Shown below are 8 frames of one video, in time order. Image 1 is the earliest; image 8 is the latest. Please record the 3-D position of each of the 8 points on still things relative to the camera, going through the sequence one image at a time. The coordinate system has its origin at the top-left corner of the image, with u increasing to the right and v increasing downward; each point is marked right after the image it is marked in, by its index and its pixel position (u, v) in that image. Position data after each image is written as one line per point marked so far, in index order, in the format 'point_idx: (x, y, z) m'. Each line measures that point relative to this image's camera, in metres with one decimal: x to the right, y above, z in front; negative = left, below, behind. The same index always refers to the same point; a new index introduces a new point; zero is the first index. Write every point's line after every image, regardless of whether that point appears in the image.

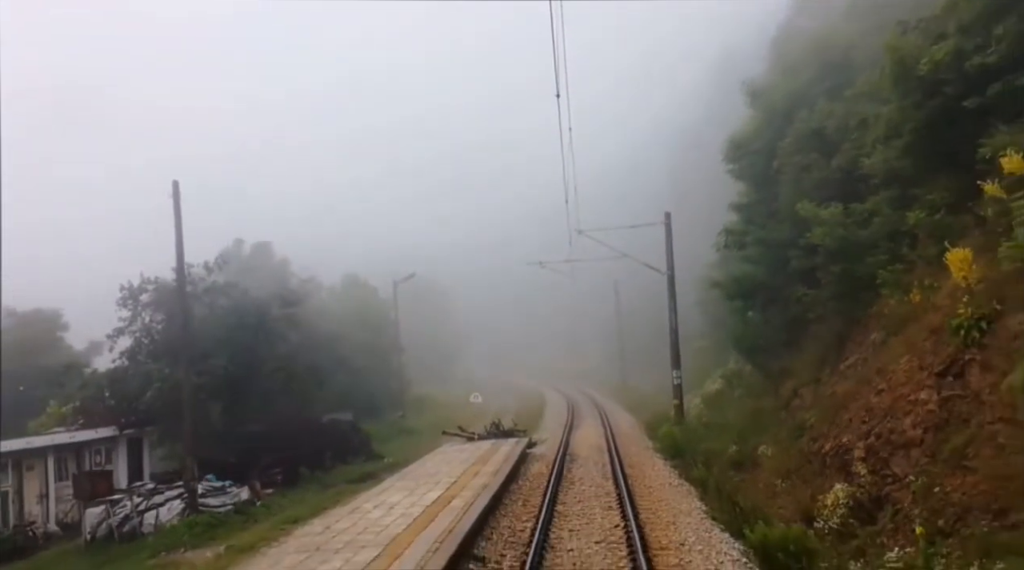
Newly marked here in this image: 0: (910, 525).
0: (+4.4, -2.6, +8.4) m
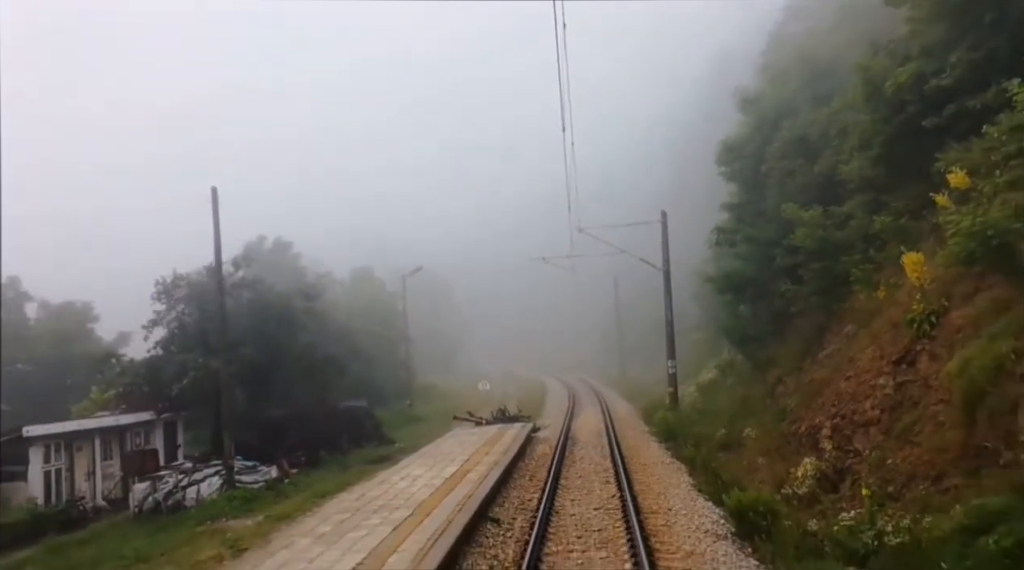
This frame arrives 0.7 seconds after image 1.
0: (+4.5, -2.6, +9.8) m
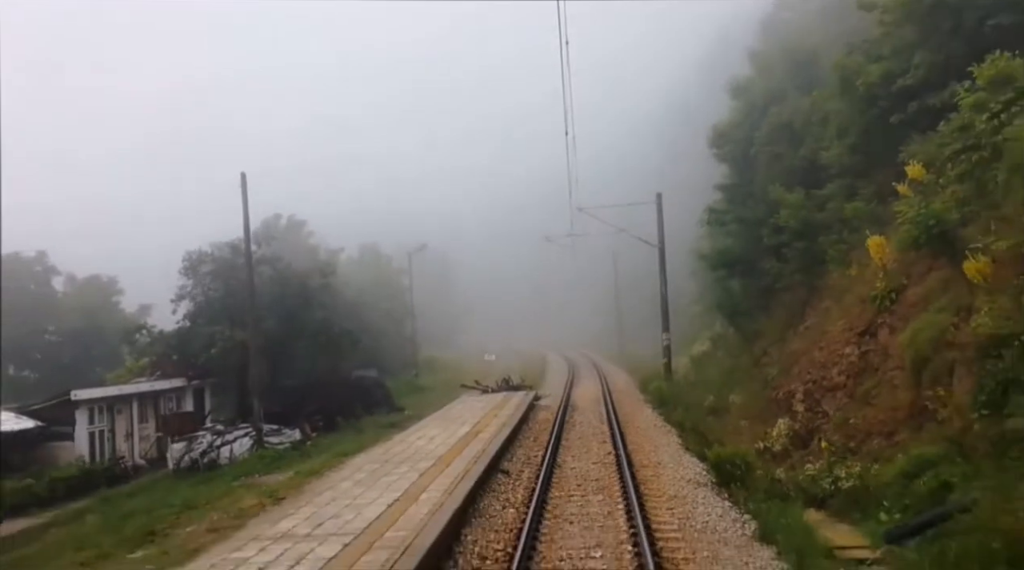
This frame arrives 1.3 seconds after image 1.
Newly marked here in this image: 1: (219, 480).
0: (+4.6, -2.3, +11.2) m
1: (-5.7, -3.8, +14.9) m
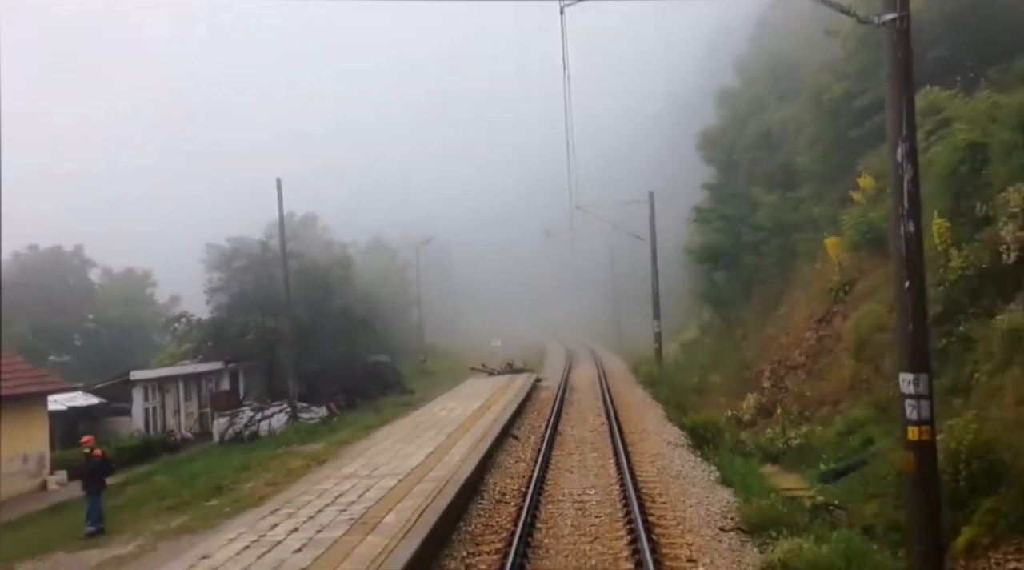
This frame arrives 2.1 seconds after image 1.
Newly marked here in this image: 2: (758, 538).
0: (+4.8, -2.2, +13.4) m
1: (-5.6, -3.6, +17.0) m
2: (+2.5, -2.6, +7.8) m
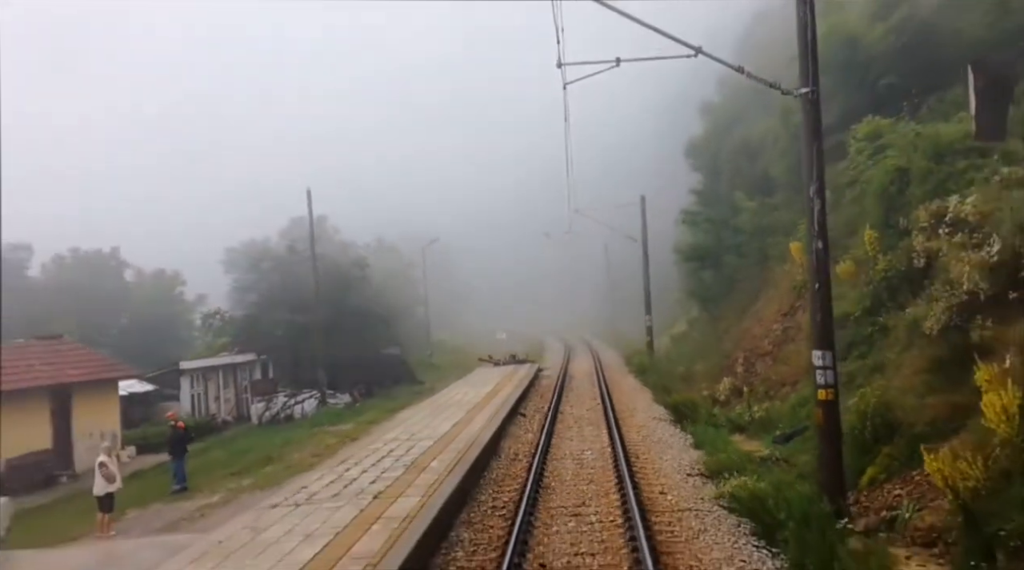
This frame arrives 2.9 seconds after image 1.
0: (+5.0, -2.2, +15.7) m
1: (-5.4, -3.6, +19.3) m
2: (+2.7, -2.6, +10.2) m
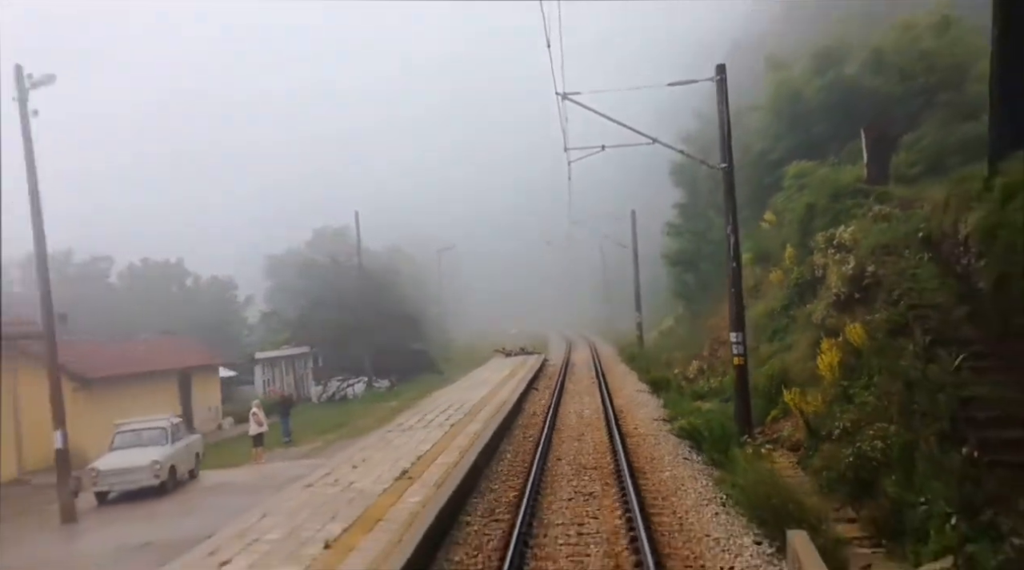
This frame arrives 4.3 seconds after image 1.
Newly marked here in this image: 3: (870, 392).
0: (+5.4, -2.3, +20.4) m
1: (-5.0, -3.8, +24.1) m
2: (+3.1, -2.7, +14.9) m
3: (+4.8, -1.4, +10.2) m
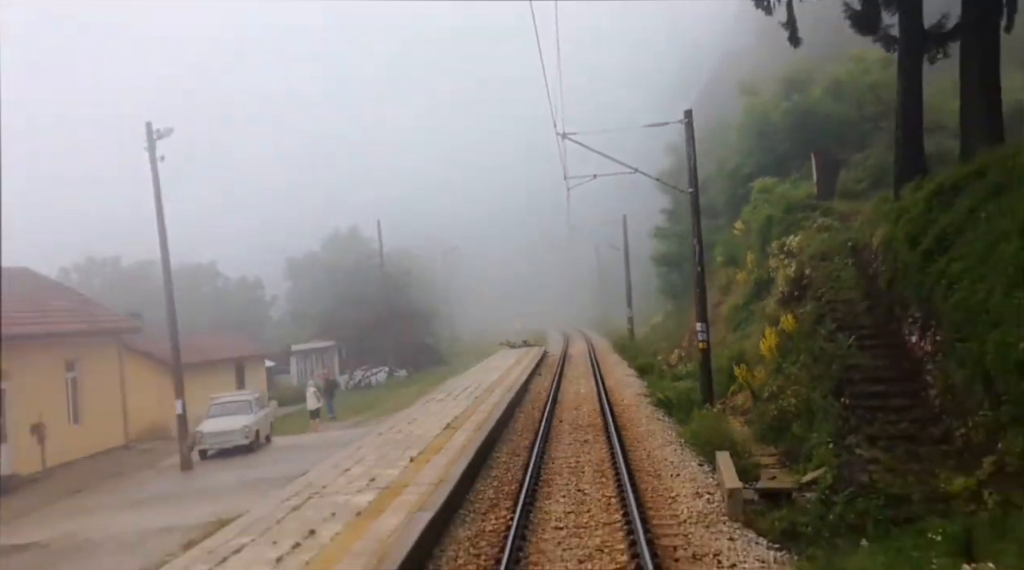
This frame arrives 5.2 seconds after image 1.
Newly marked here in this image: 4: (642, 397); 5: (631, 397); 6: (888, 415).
0: (+5.6, -2.3, +23.8) m
1: (-4.8, -3.8, +27.4) m
2: (+3.4, -2.7, +18.3) m
3: (+5.0, -1.4, +13.6) m
4: (+3.1, -2.7, +18.5) m
5: (+2.9, -2.7, +18.5) m
6: (+5.0, -1.7, +10.2) m
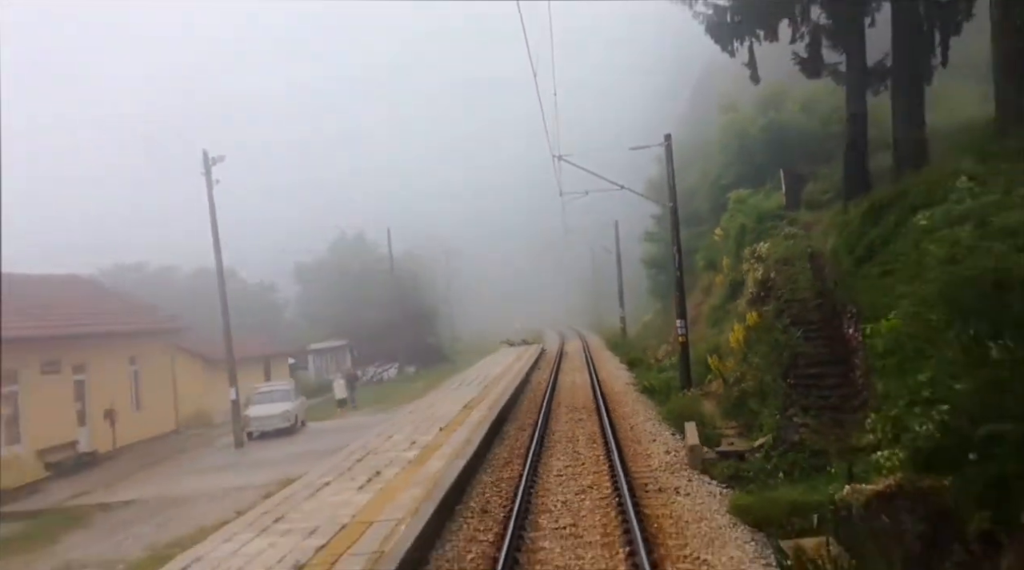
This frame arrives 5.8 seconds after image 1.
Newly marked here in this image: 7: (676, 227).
0: (+5.7, -2.3, +26.3) m
1: (-4.7, -3.9, +29.8) m
2: (+3.5, -2.7, +20.8) m
3: (+5.1, -1.5, +16.1) m
4: (+3.2, -2.8, +21.0) m
5: (+3.0, -2.8, +21.0) m
6: (+5.1, -1.8, +12.7) m
7: (+4.1, +1.5, +19.1) m
